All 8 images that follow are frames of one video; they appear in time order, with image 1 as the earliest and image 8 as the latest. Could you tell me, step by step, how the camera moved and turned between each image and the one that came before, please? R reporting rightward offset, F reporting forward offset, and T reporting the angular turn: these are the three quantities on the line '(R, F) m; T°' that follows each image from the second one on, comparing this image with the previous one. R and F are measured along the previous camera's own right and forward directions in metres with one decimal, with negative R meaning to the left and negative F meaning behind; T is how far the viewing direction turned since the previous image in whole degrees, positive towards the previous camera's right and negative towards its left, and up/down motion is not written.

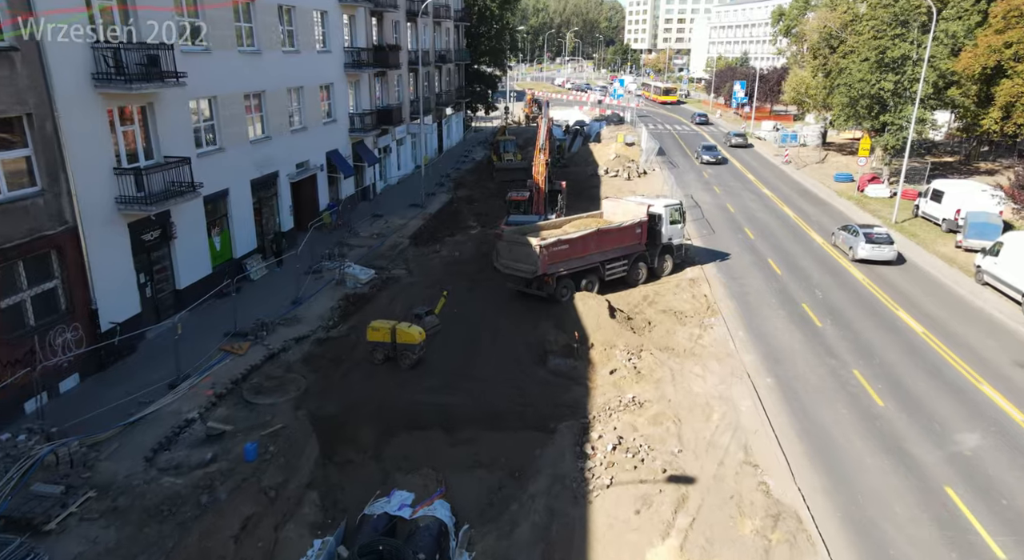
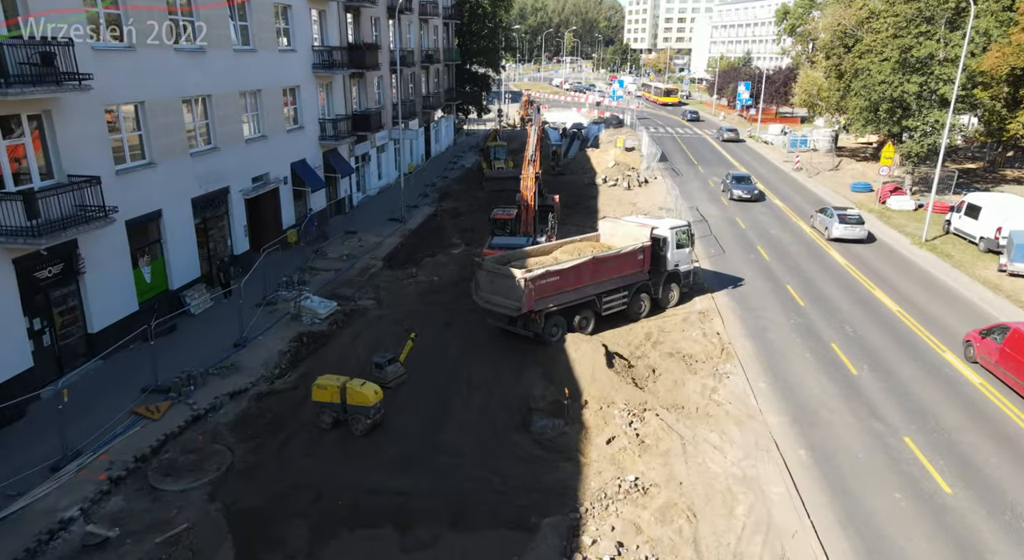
(+0.5, +3.3) m; 0°
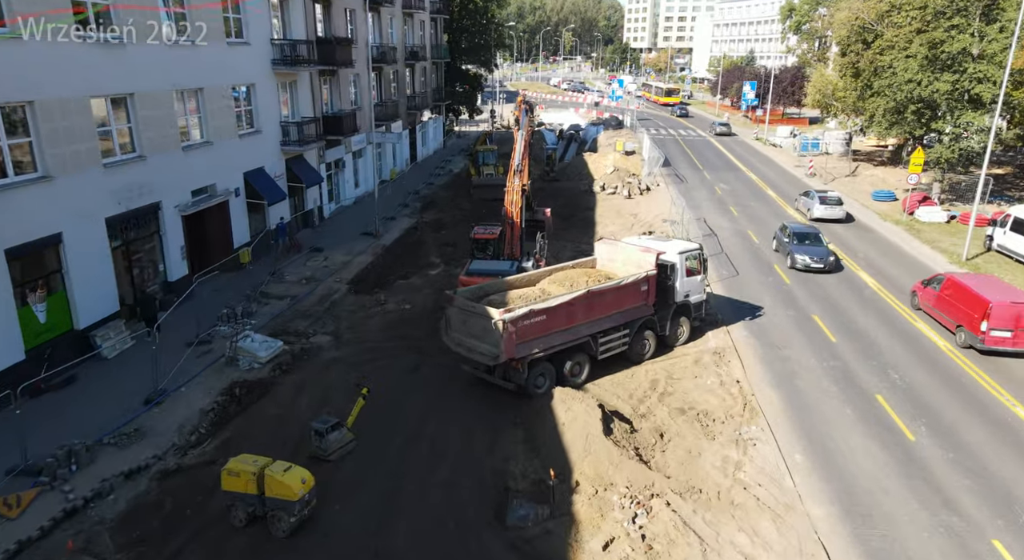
(+0.5, +3.5) m; 0°
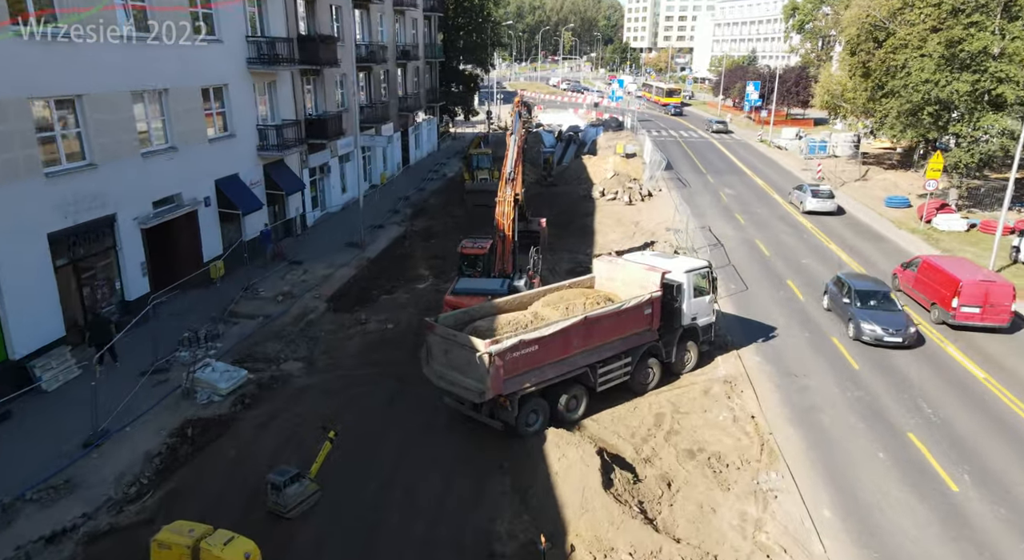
(+0.2, +1.8) m; 0°
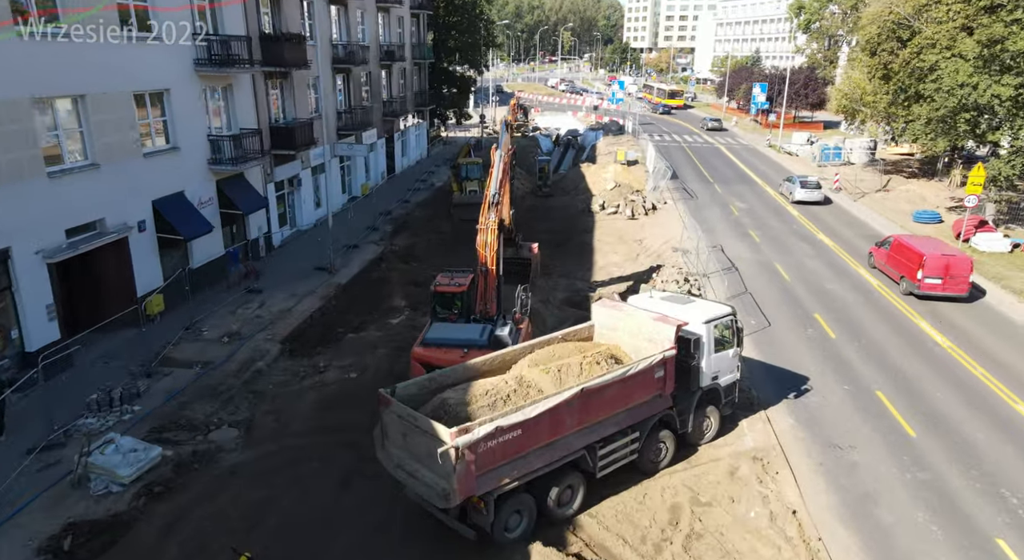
(+0.4, +3.2) m; 0°
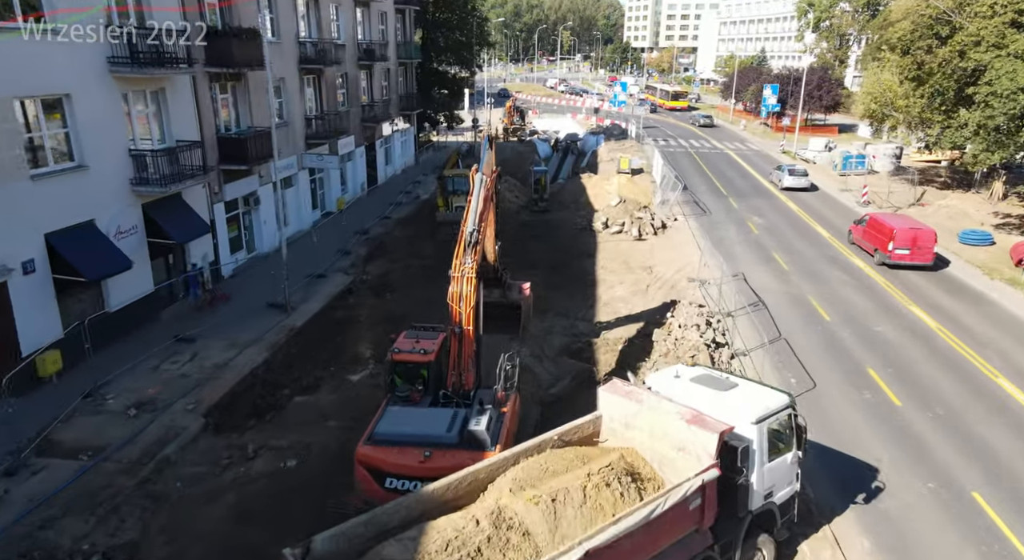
(+0.3, +3.9) m; 0°
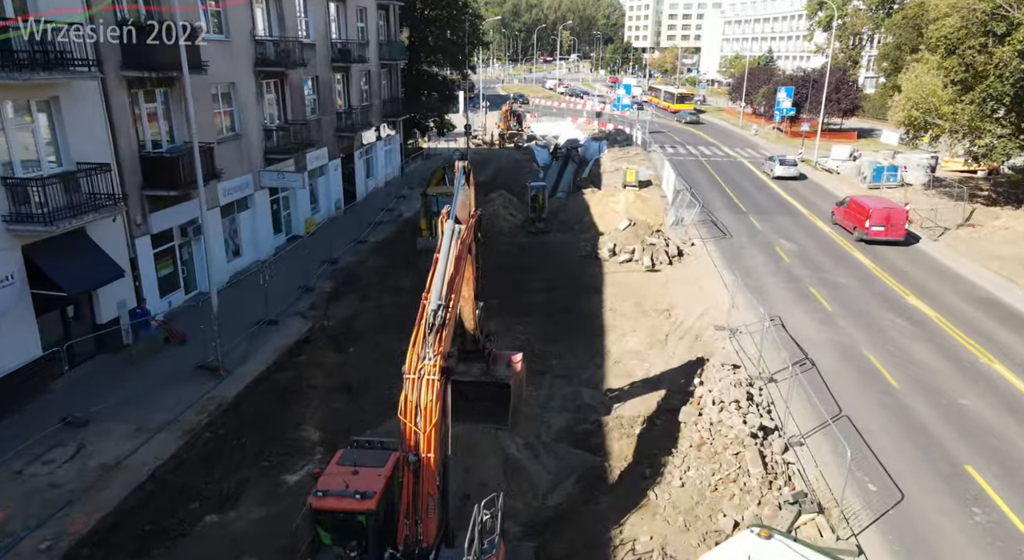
(+0.3, +4.2) m; 0°
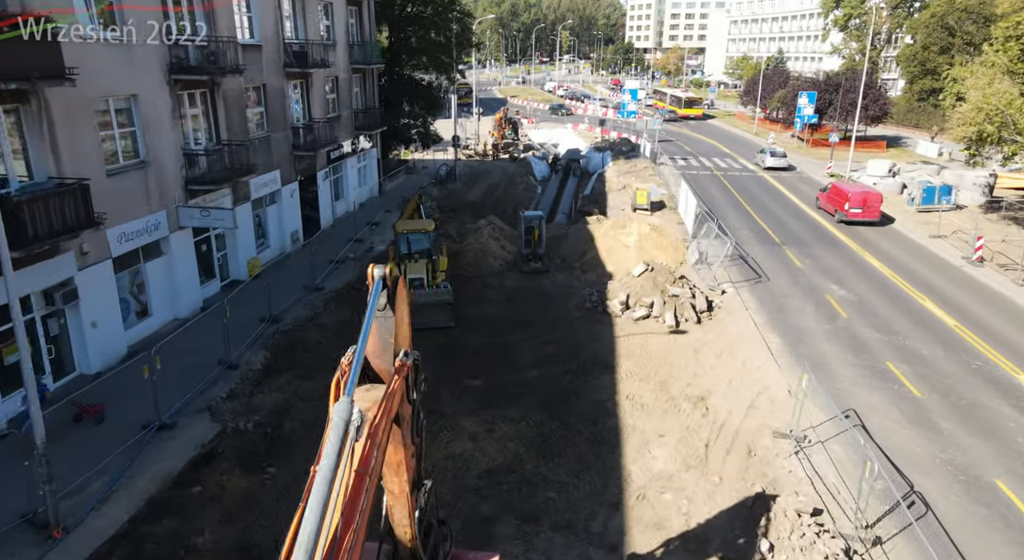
(+0.4, +5.5) m; 0°
